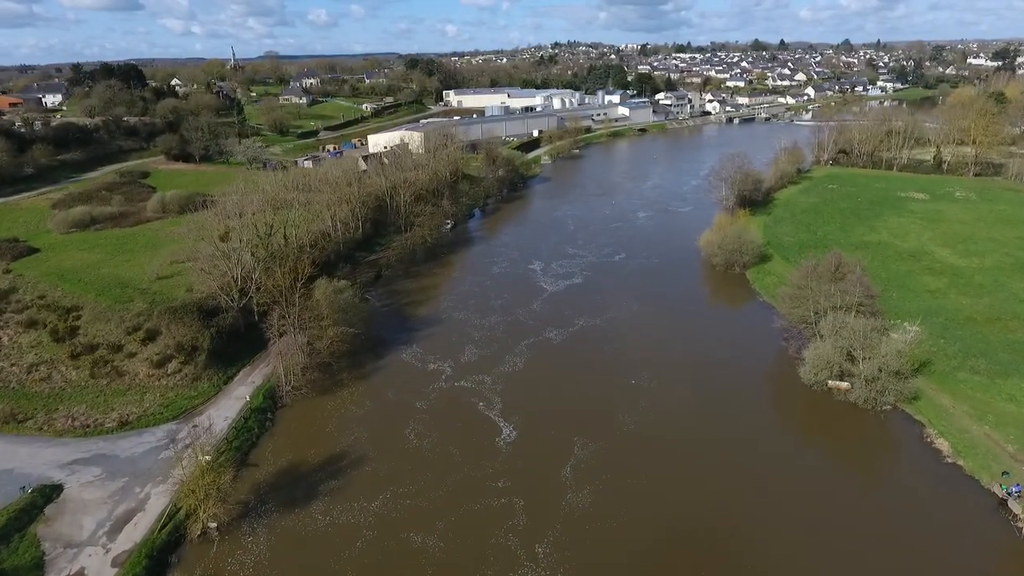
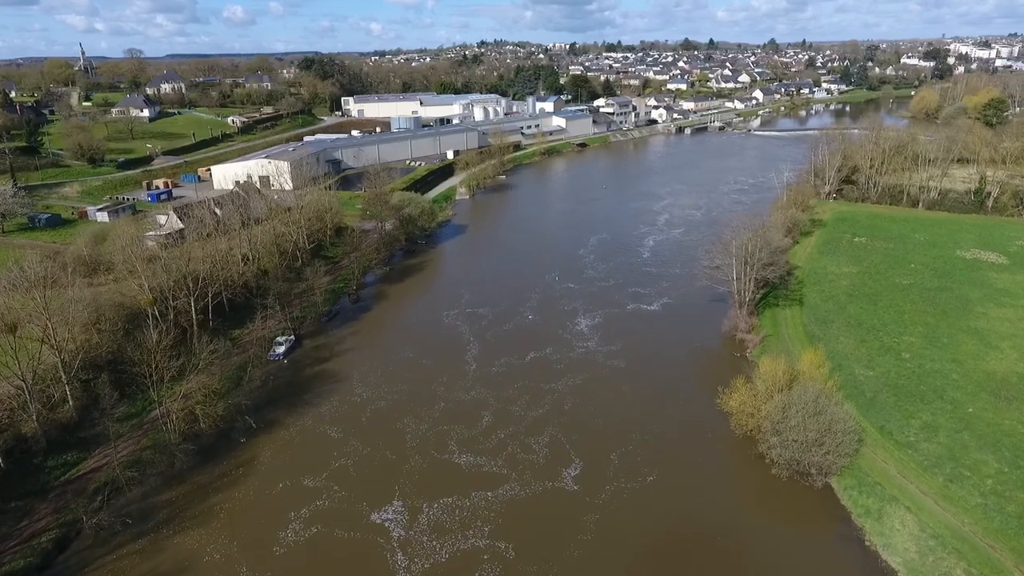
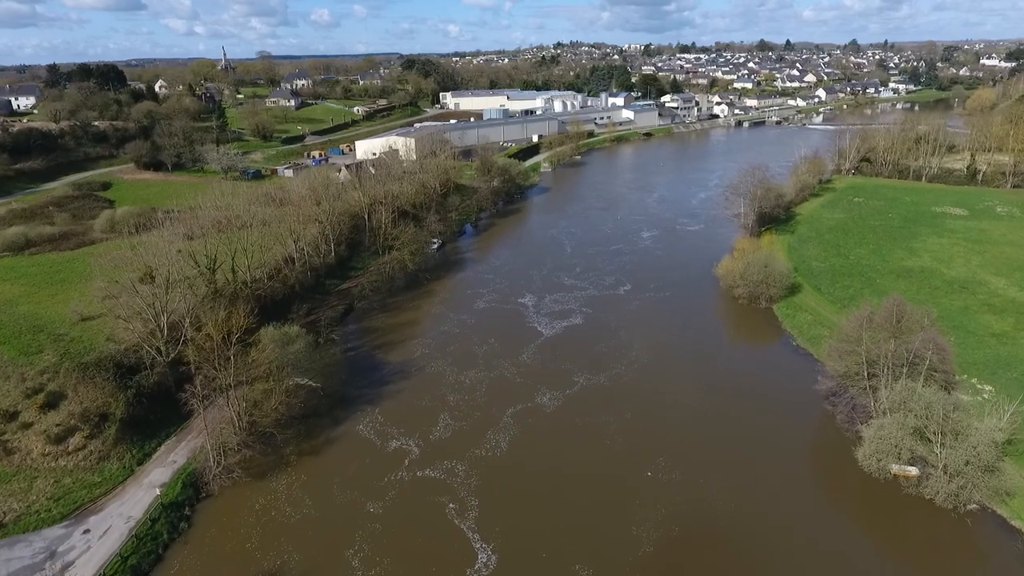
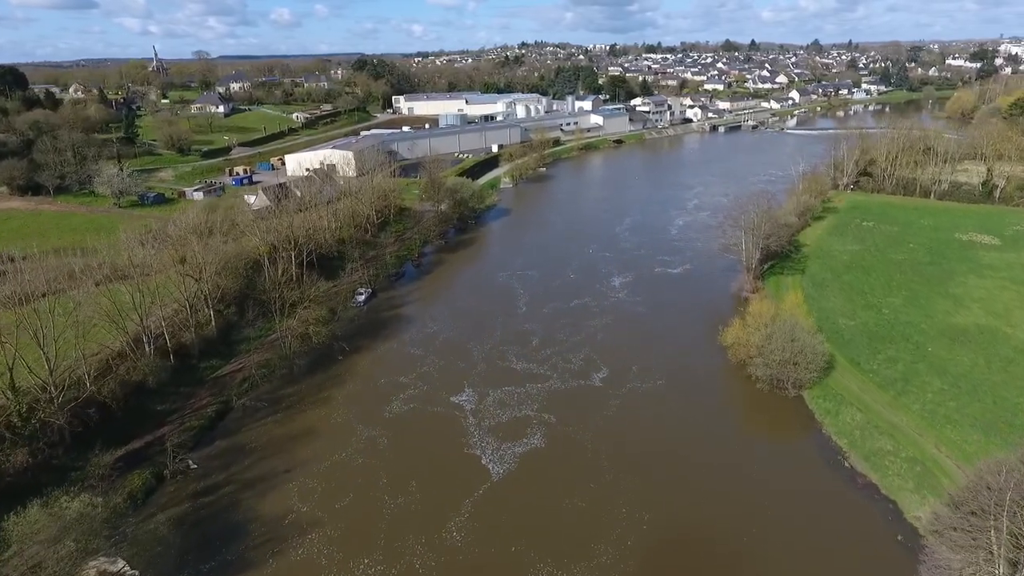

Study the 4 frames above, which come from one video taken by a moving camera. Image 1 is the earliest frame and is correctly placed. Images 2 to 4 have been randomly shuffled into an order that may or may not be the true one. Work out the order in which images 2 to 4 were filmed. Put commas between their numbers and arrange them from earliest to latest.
3, 4, 2
